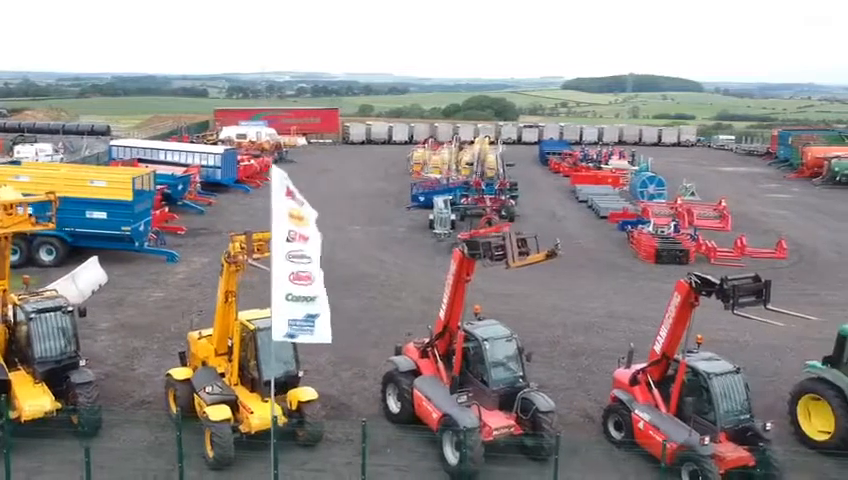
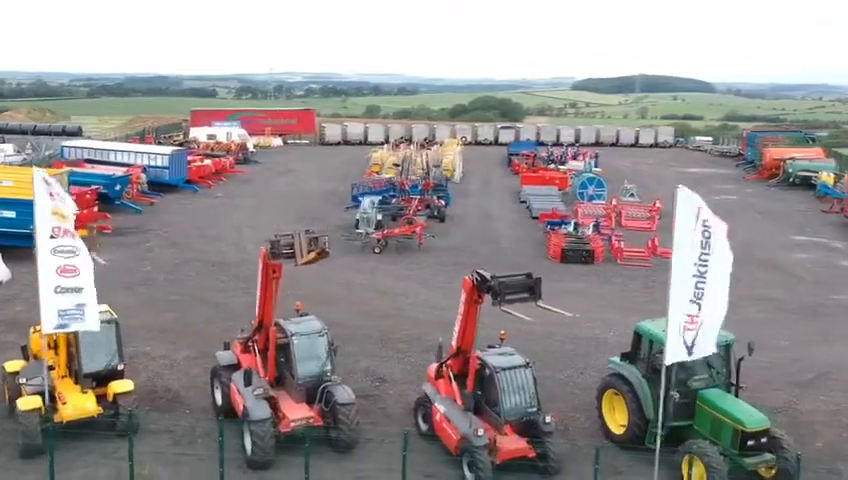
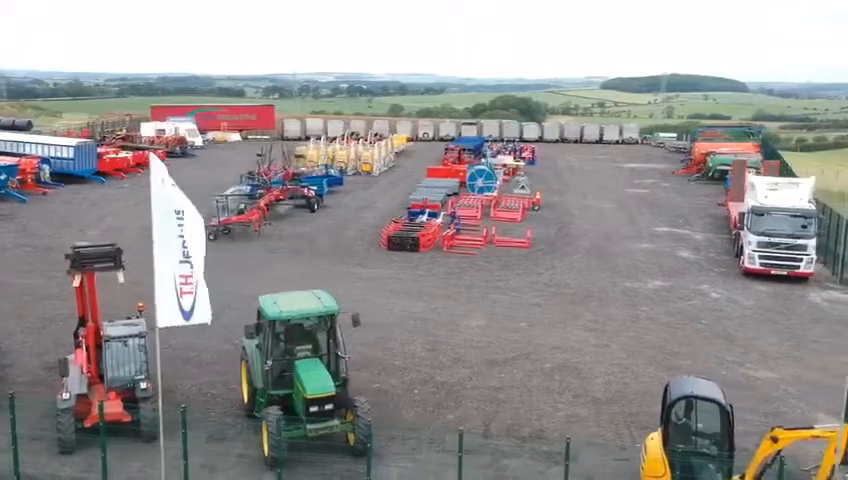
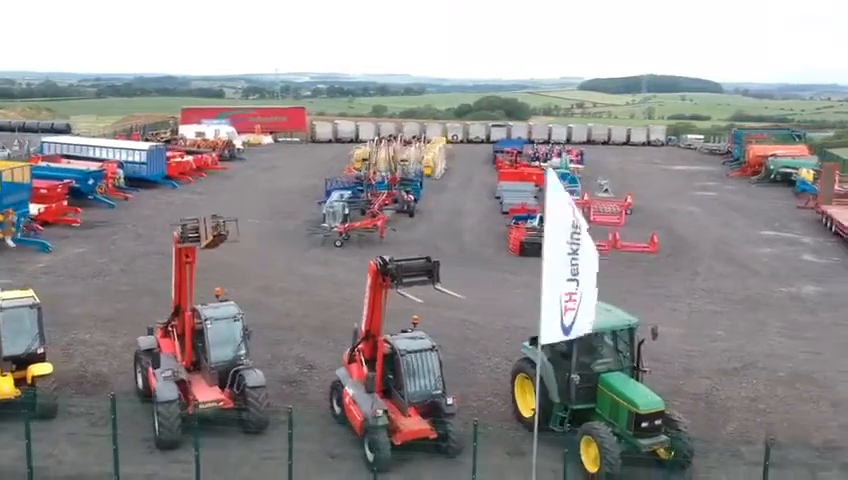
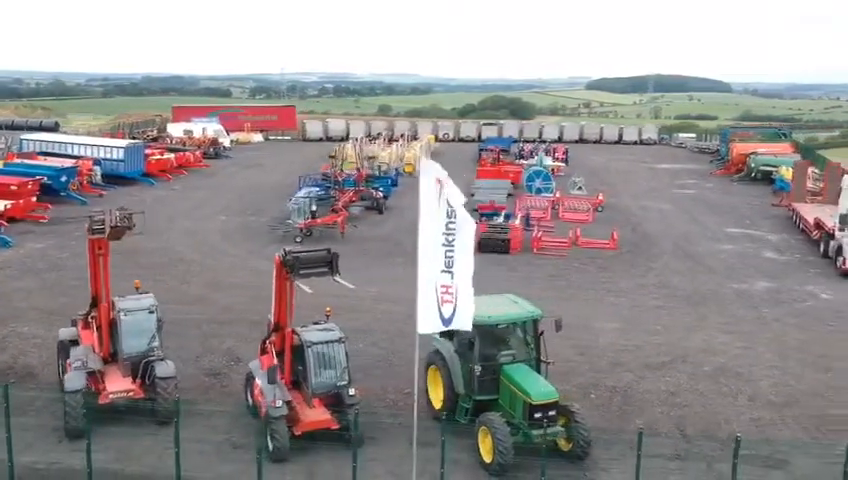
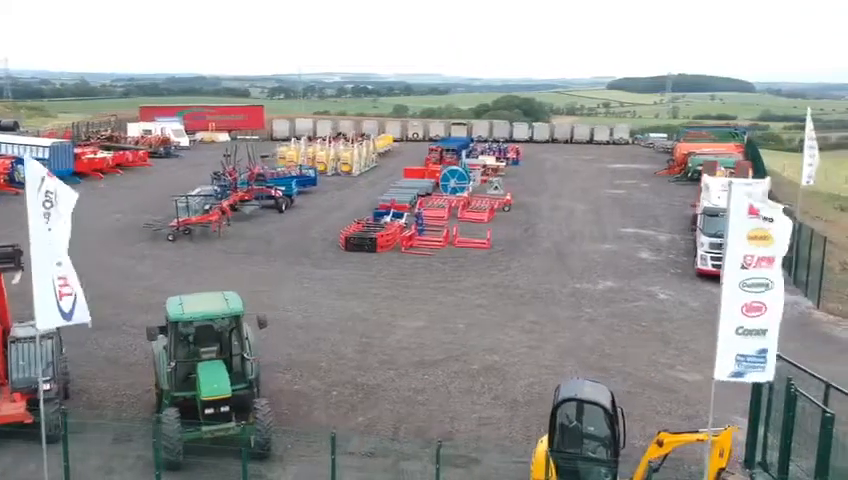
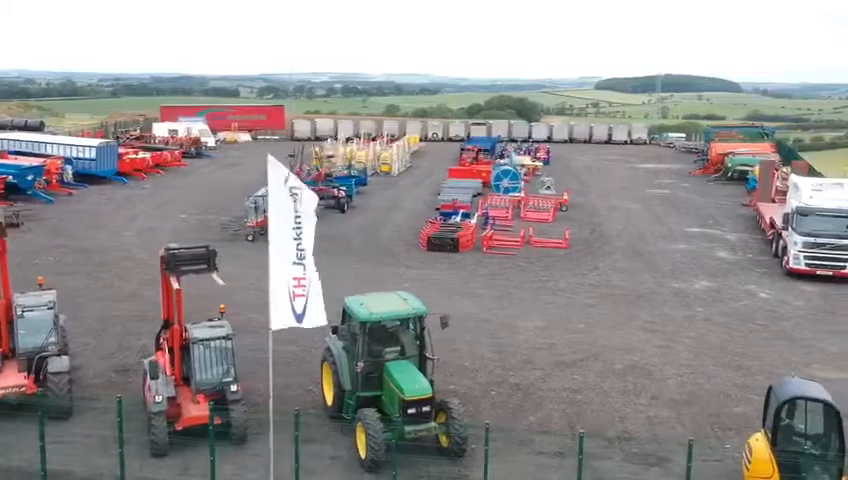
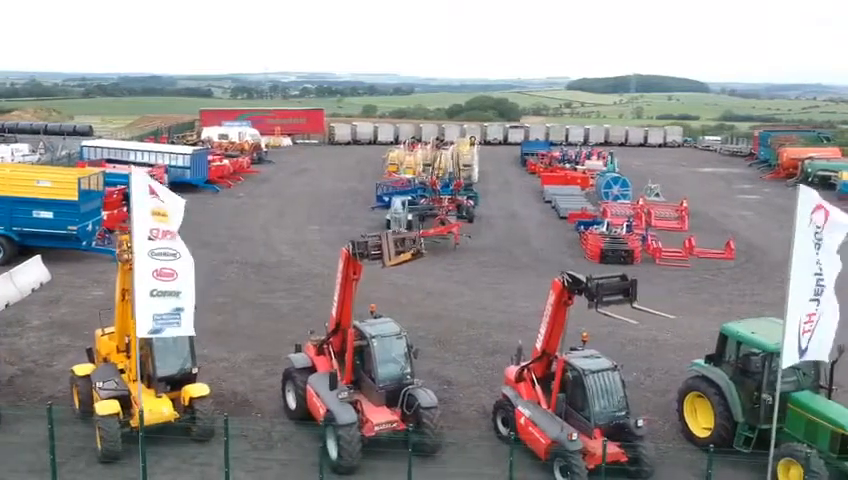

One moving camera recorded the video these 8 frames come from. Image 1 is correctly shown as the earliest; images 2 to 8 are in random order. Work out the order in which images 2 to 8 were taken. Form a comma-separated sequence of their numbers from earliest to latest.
8, 2, 4, 5, 7, 3, 6
